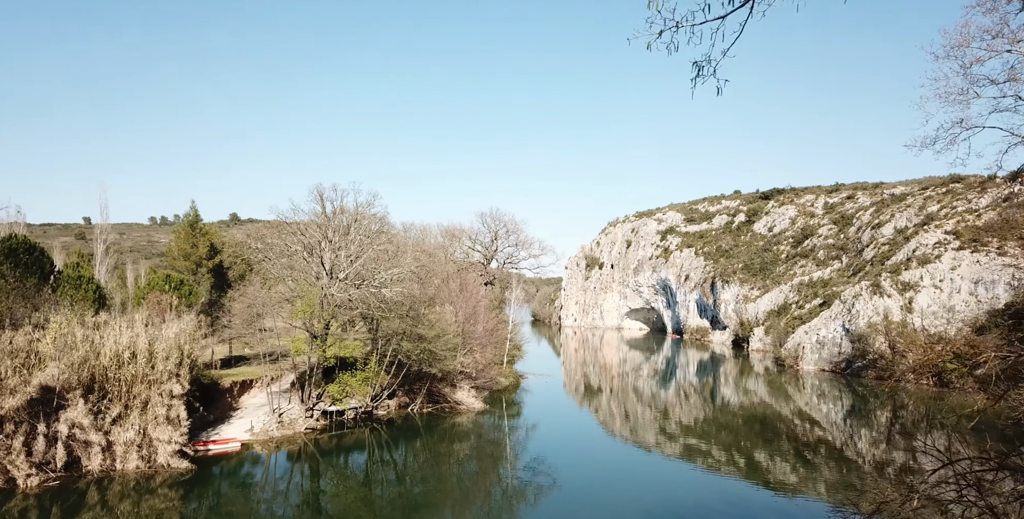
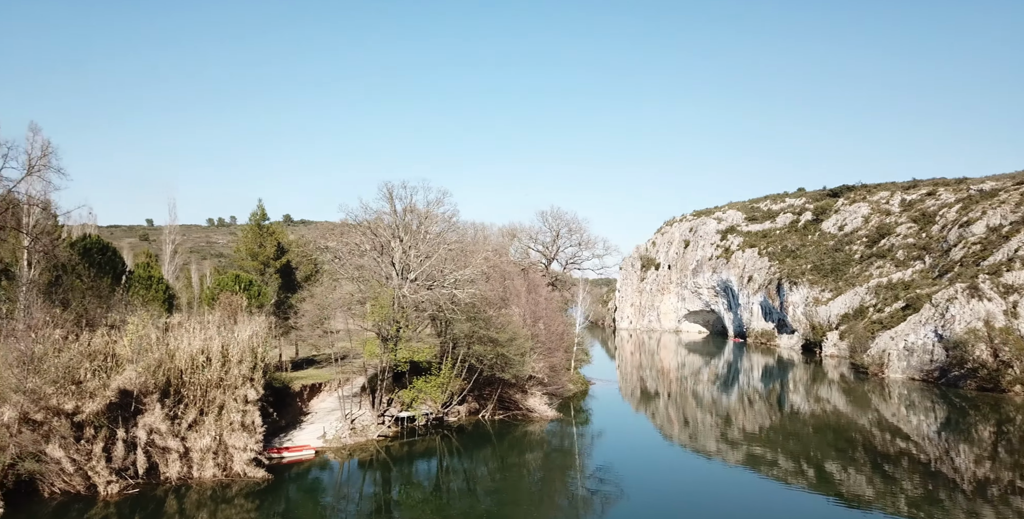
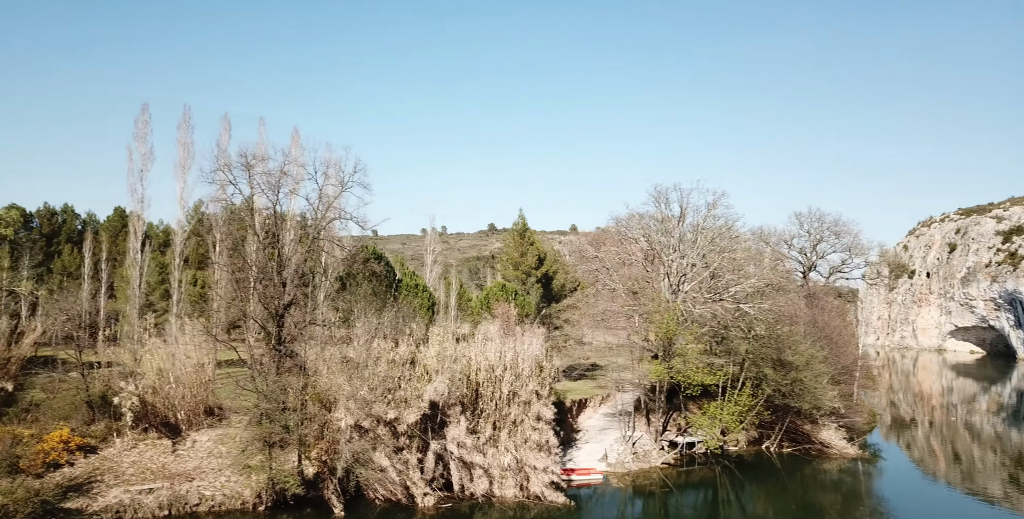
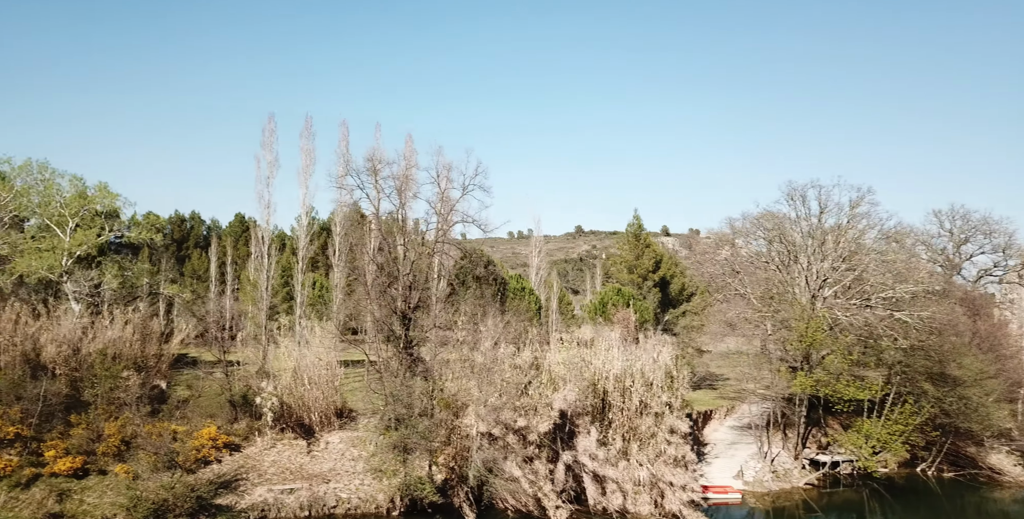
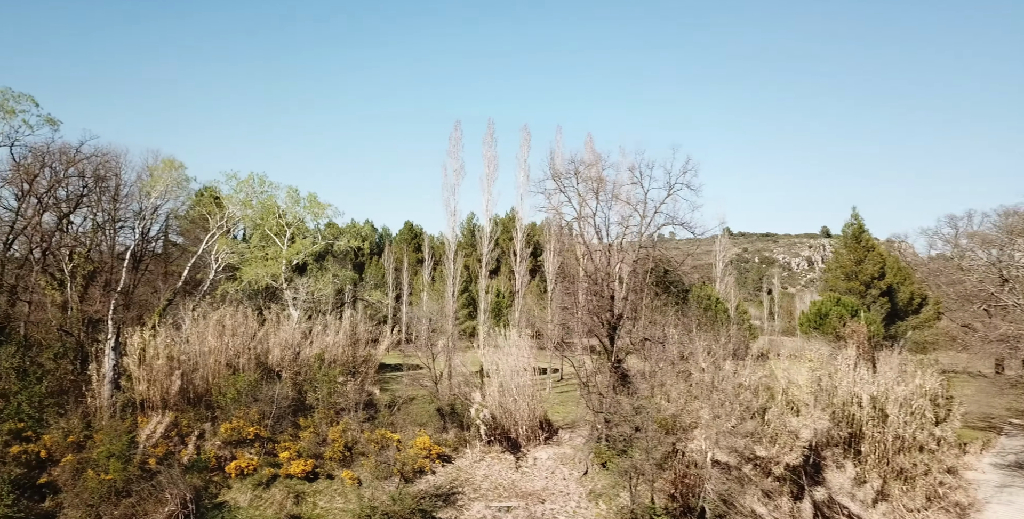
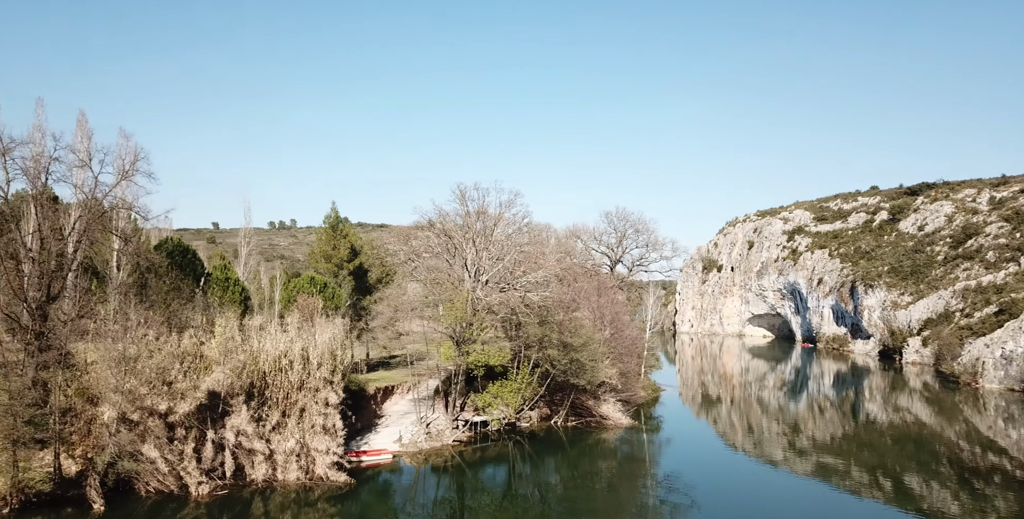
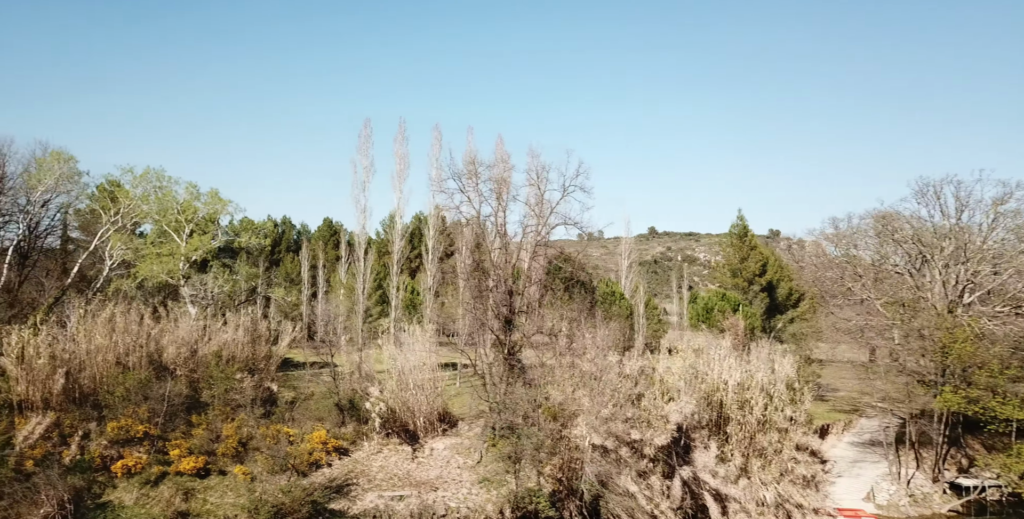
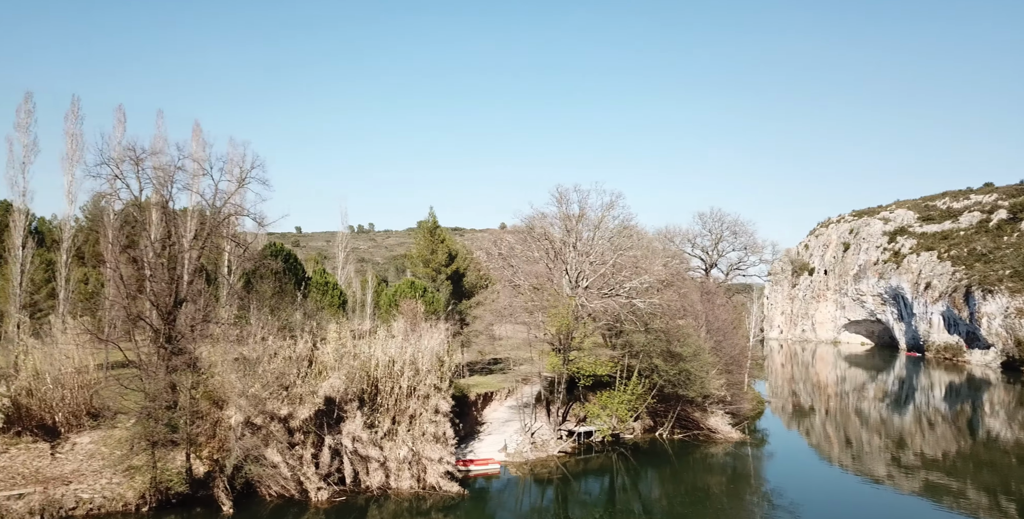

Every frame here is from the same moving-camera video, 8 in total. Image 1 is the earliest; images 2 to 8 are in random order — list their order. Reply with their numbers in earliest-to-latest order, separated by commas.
2, 6, 8, 3, 4, 7, 5
